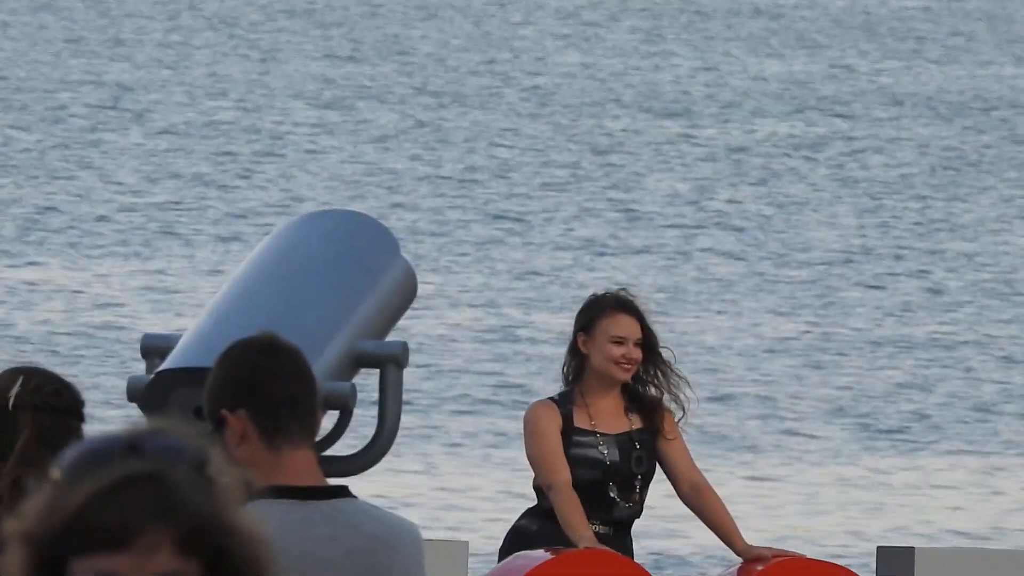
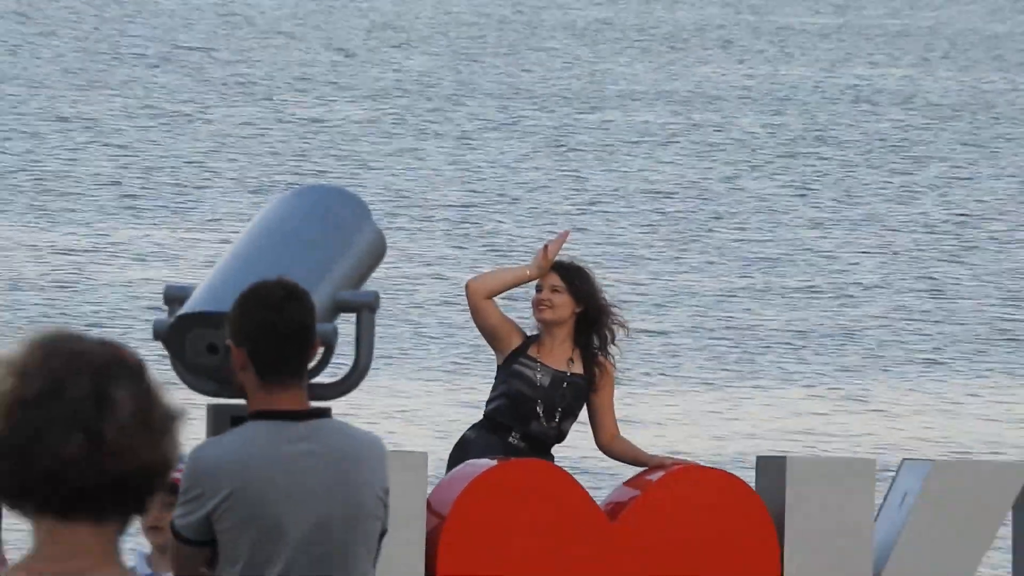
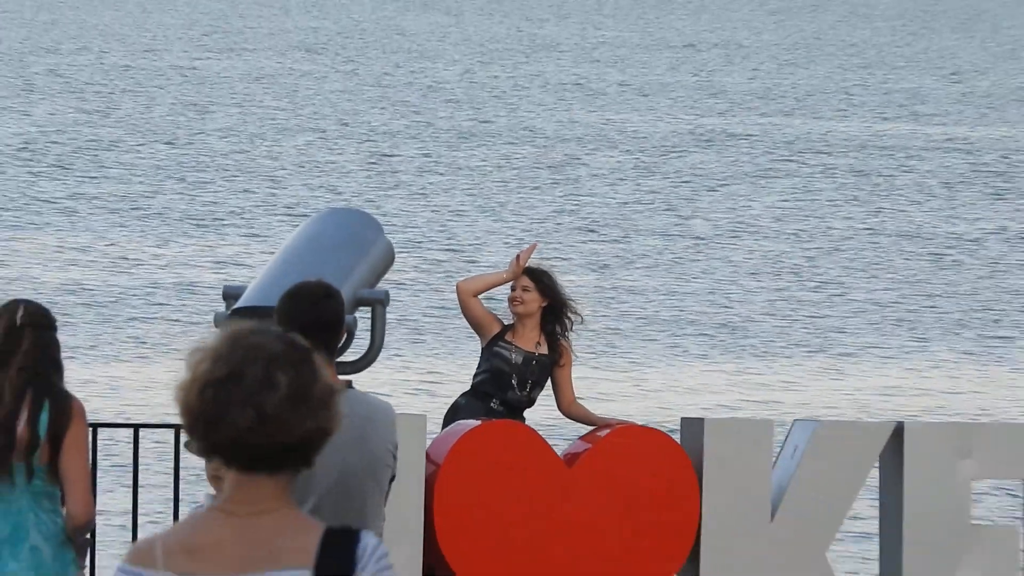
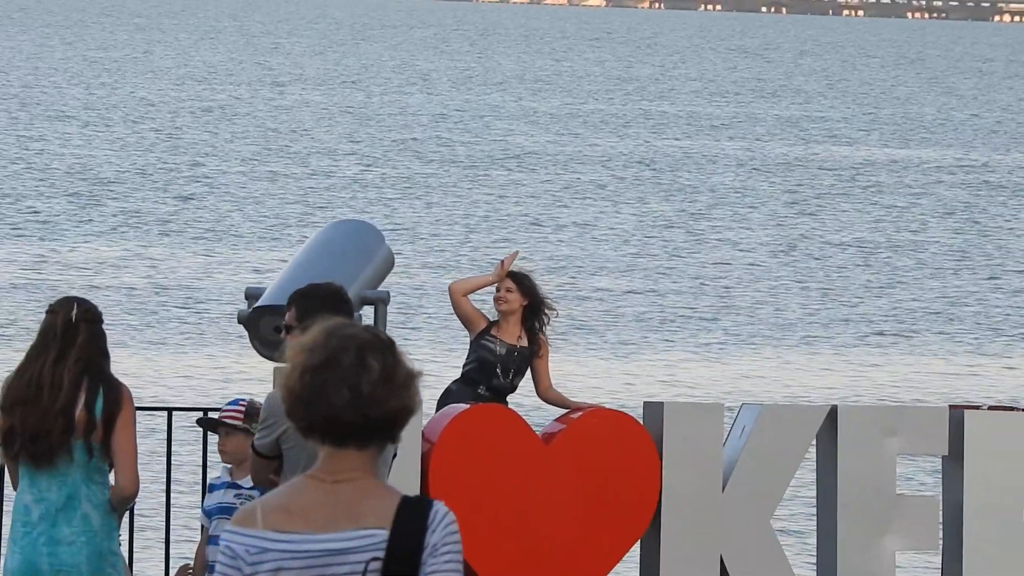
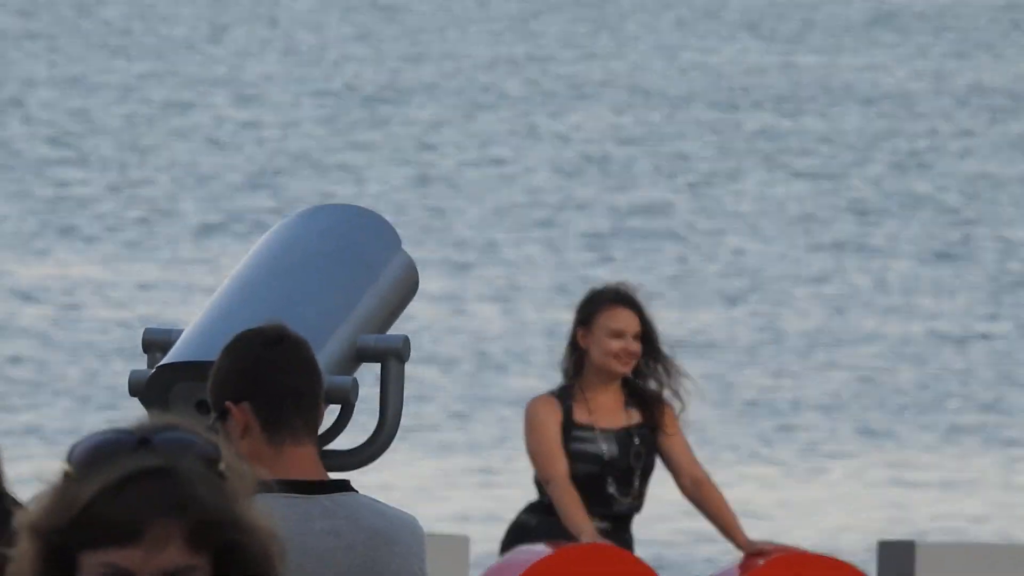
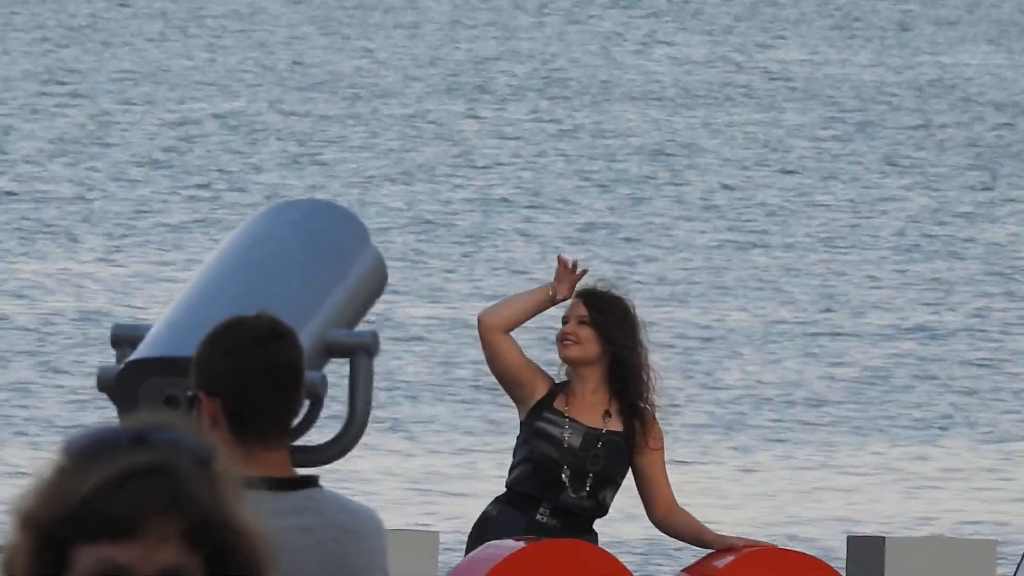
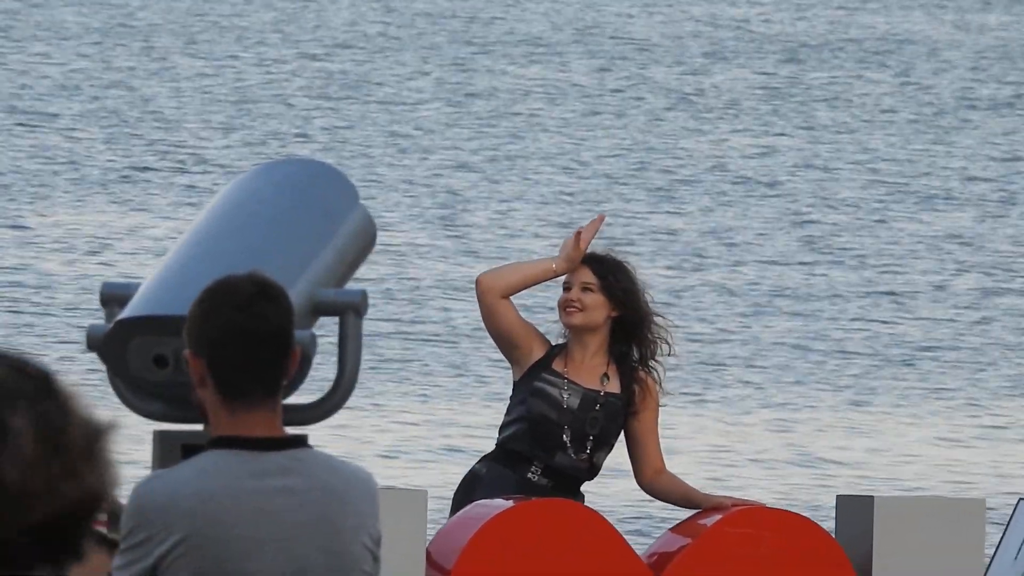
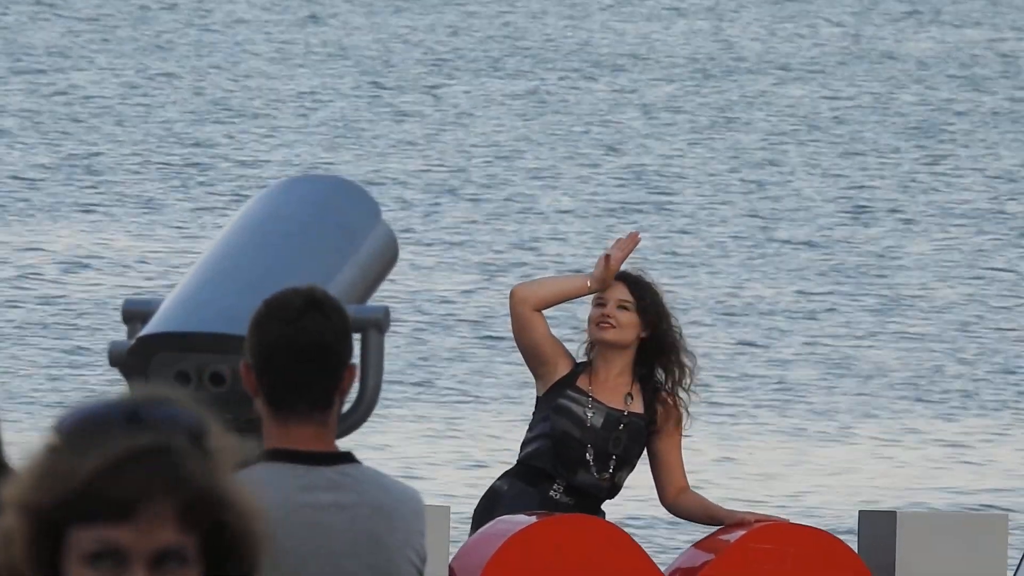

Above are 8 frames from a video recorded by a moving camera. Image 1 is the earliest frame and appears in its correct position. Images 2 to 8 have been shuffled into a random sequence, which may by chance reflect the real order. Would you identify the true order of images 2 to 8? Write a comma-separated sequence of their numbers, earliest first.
5, 6, 8, 7, 2, 3, 4
